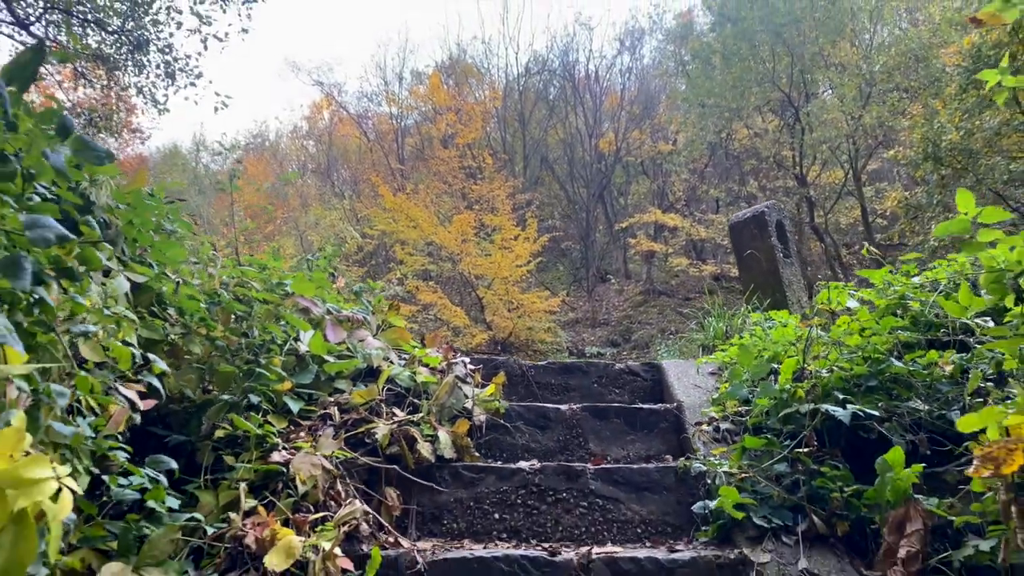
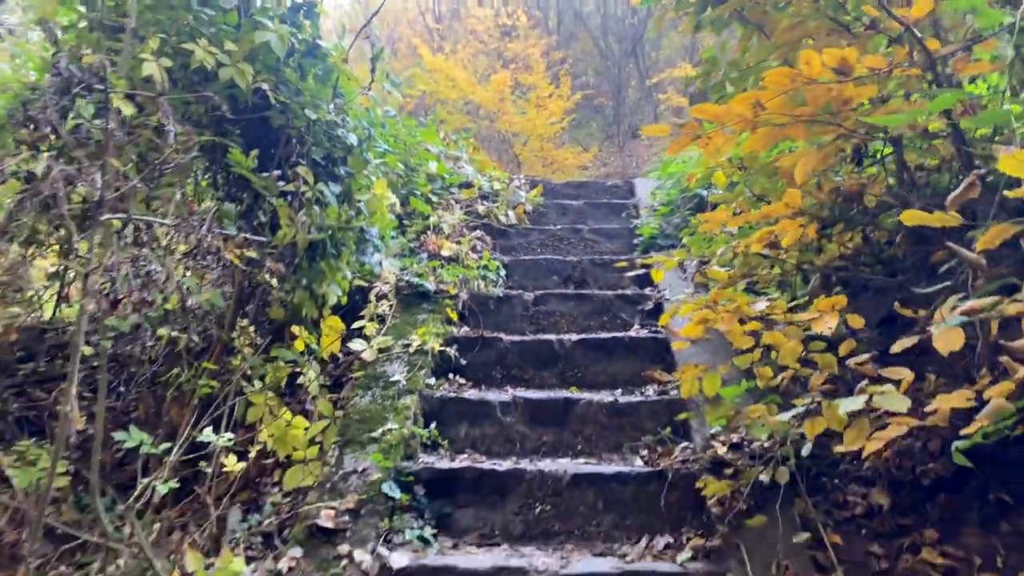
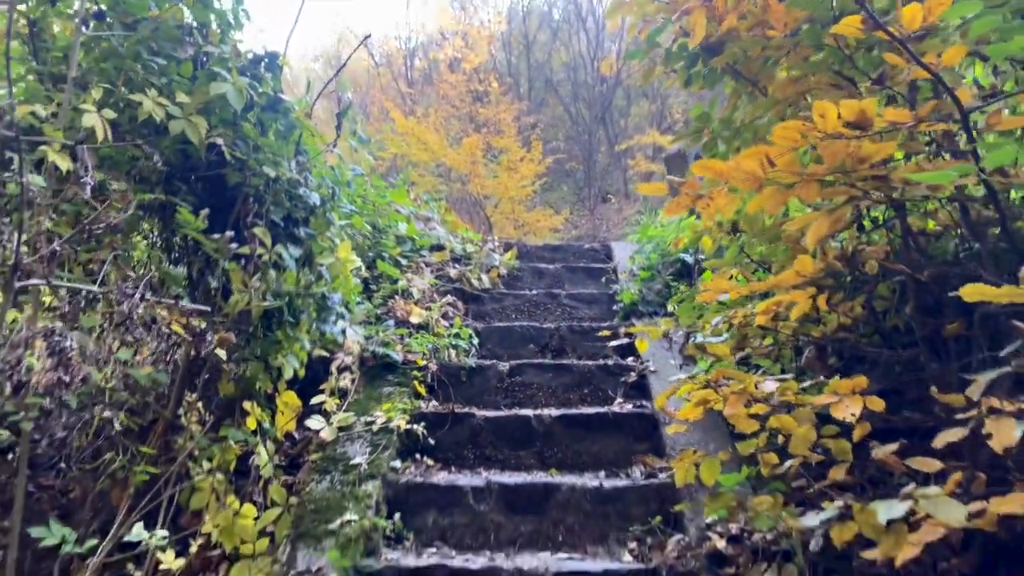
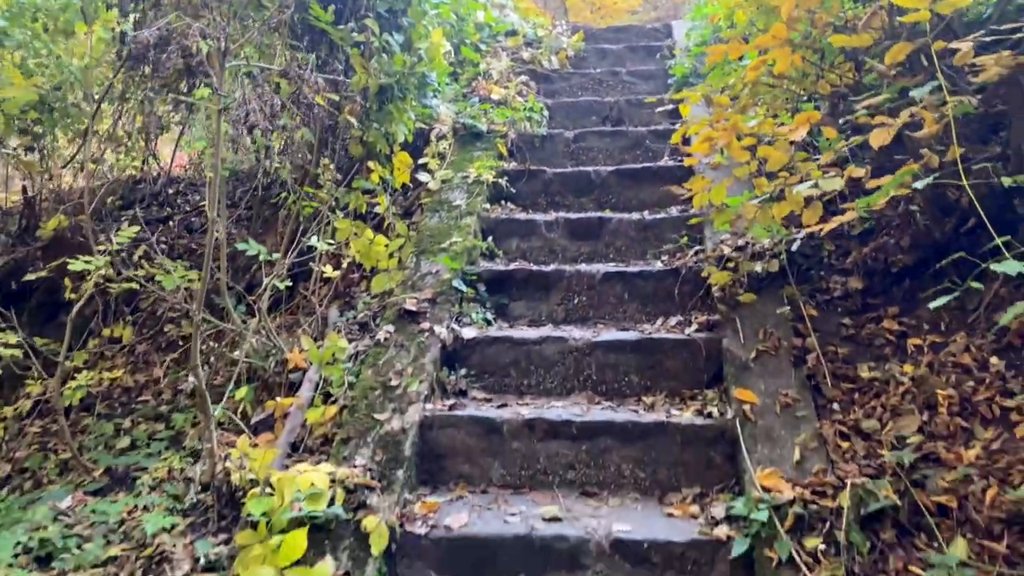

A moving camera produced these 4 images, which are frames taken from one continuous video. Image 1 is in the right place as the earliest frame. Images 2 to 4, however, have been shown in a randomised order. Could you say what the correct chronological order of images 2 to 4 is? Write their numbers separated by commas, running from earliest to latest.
3, 2, 4
